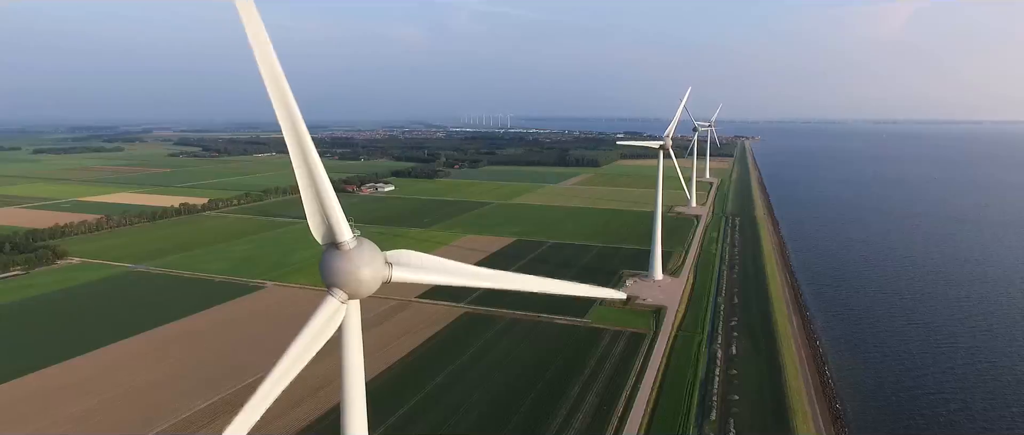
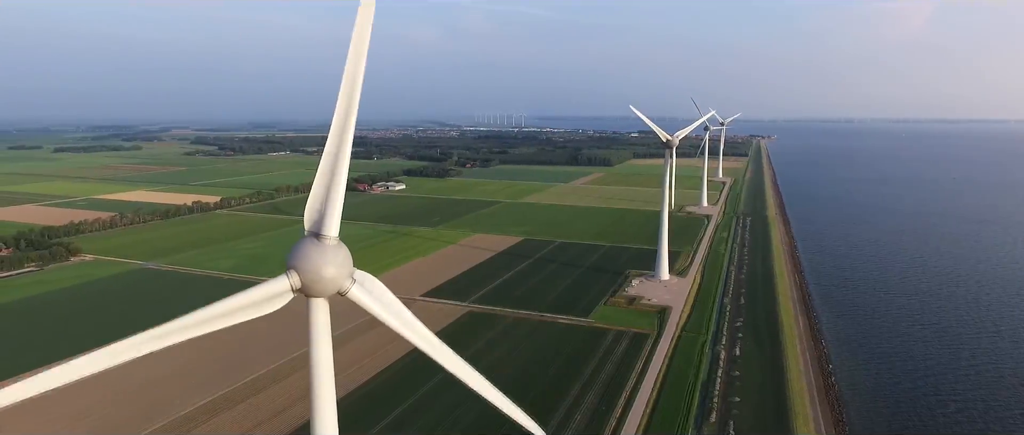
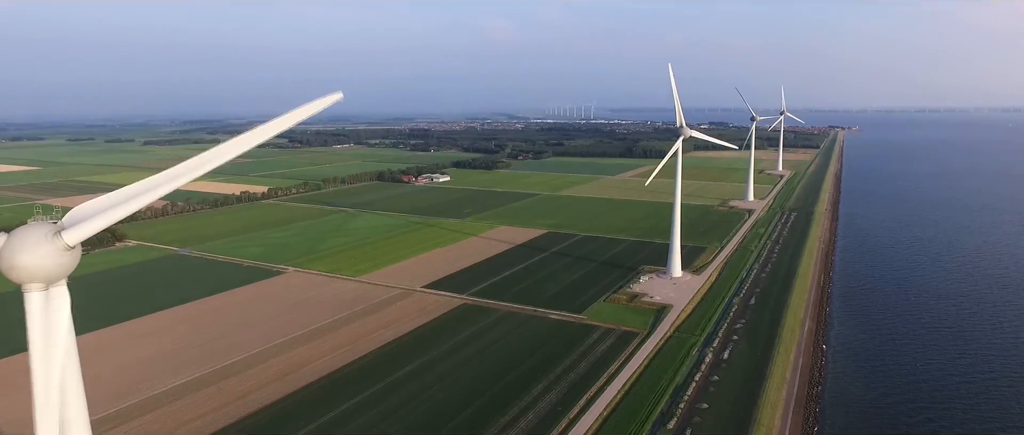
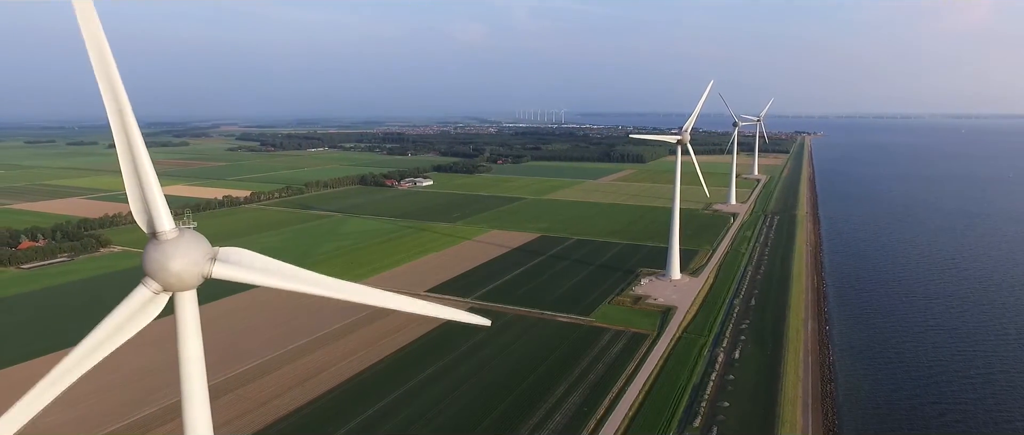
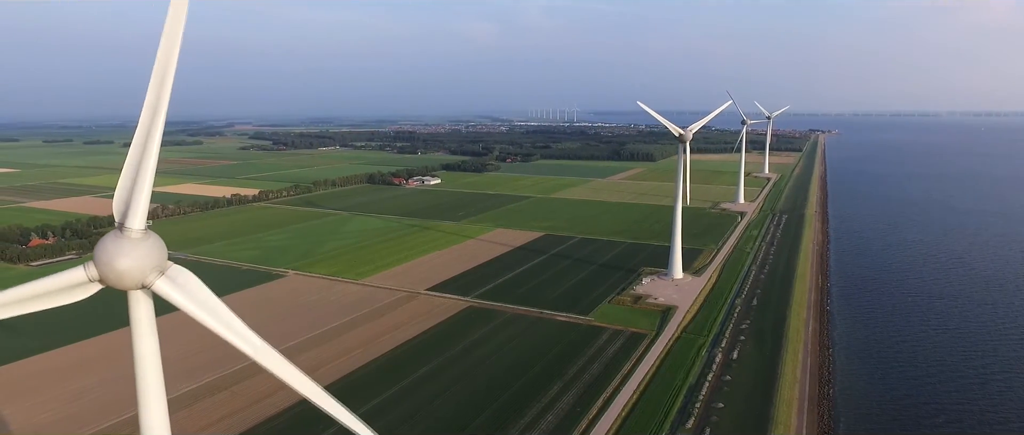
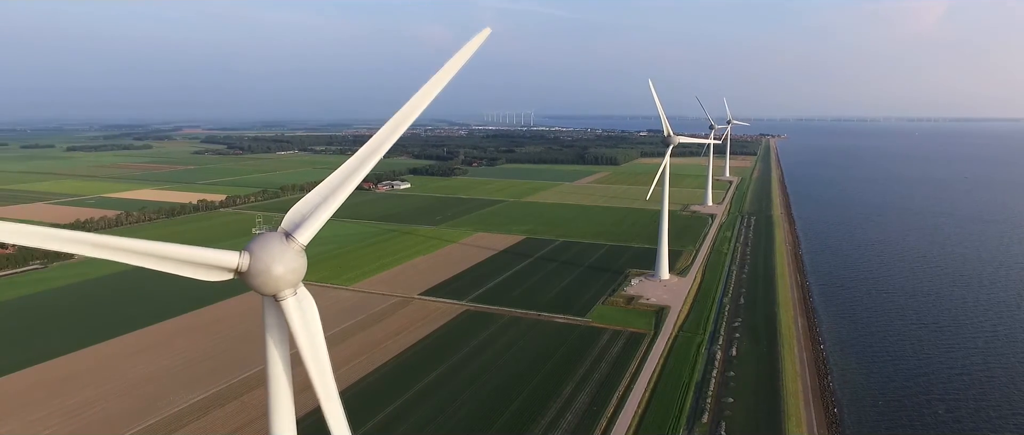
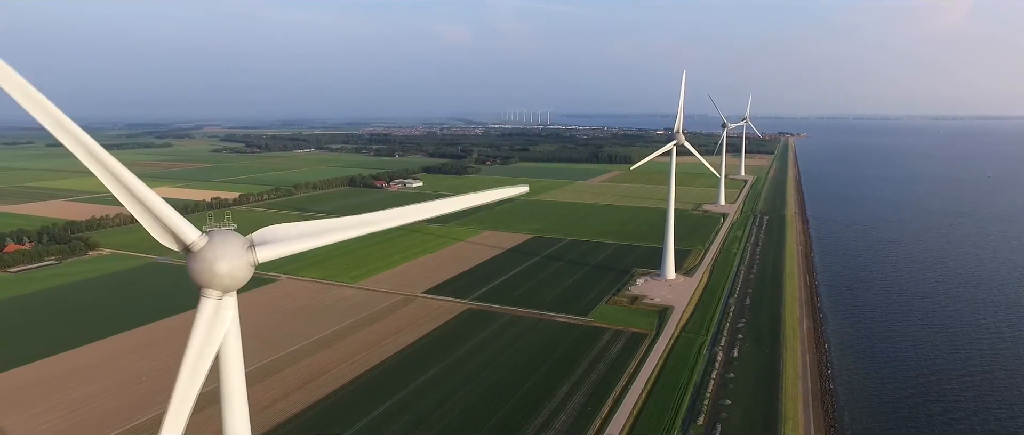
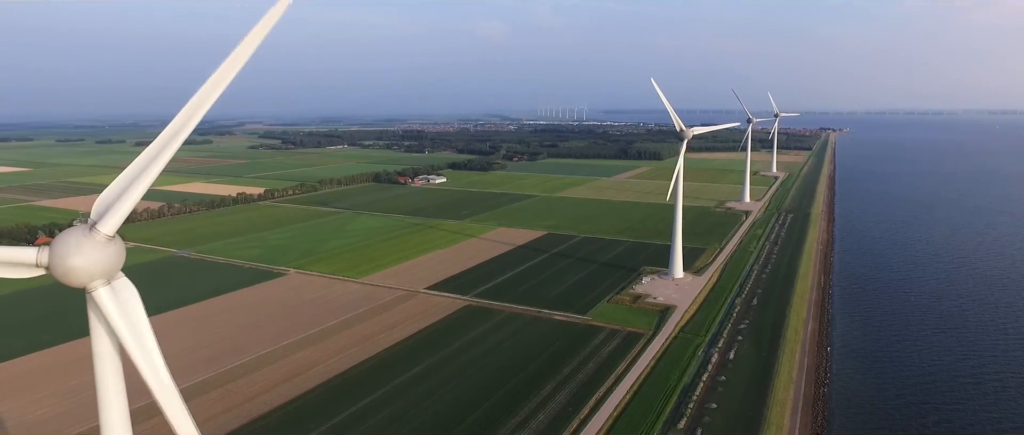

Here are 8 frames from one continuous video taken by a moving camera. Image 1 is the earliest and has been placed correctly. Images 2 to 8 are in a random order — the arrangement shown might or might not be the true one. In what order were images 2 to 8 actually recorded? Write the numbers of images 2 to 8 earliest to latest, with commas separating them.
2, 6, 7, 4, 5, 8, 3
